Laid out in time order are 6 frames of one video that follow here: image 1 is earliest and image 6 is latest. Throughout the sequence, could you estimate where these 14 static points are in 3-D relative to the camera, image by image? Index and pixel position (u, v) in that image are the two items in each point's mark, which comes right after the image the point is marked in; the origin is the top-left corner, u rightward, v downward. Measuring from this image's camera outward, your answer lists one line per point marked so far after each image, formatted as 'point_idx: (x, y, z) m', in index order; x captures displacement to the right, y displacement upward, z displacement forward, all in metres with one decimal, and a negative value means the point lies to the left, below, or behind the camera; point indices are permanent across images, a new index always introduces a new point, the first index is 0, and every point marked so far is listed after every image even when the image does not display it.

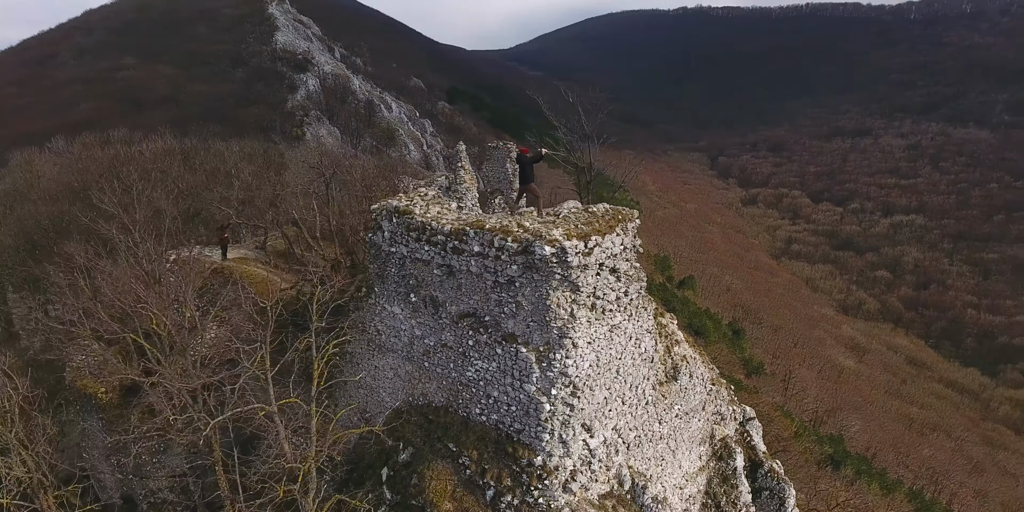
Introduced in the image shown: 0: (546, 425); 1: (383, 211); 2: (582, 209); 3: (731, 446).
0: (+0.3, -1.6, +6.0) m
1: (-1.4, +0.5, +6.9) m
2: (+0.7, +0.4, +6.2) m
3: (+3.0, -2.6, +8.8) m
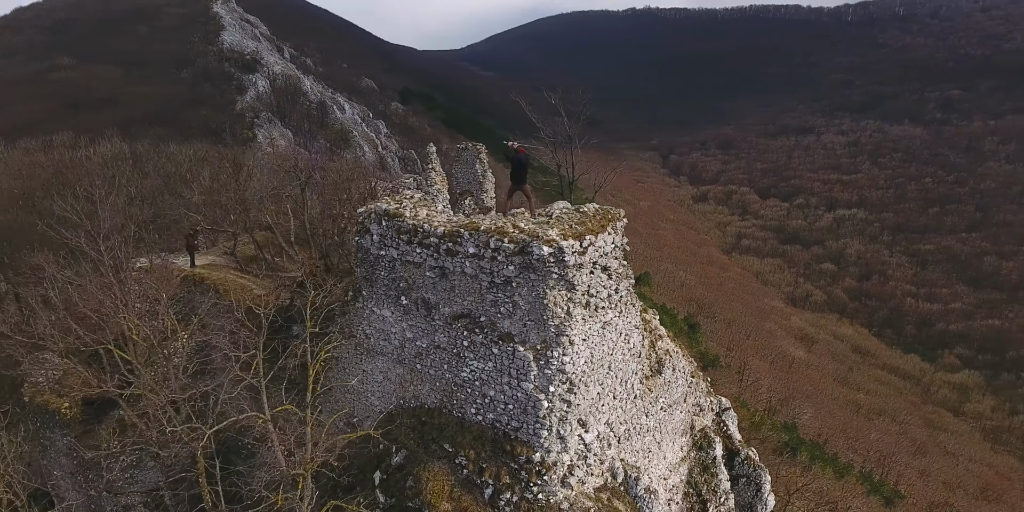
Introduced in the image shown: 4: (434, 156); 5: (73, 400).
0: (+0.3, -1.6, +6.1) m
1: (-1.5, +0.4, +6.9) m
2: (+0.6, +0.5, +6.3) m
3: (+2.8, -2.5, +9.1) m
4: (-1.7, +2.2, +14.4) m
5: (-6.8, -2.2, +10.0) m
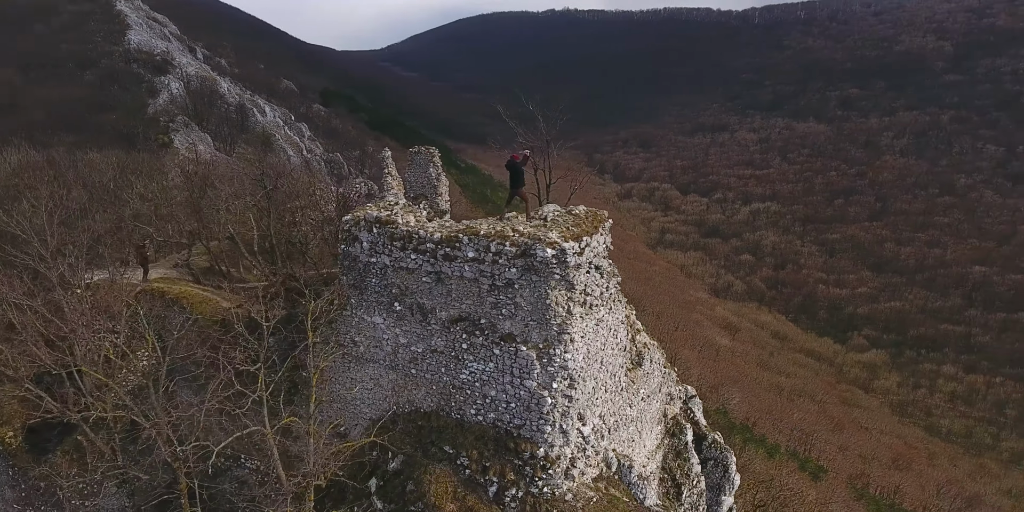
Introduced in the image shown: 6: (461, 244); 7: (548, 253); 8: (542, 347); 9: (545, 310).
0: (+0.4, -1.6, +6.3) m
1: (-1.6, +0.4, +6.9) m
2: (+0.5, +0.4, +6.6) m
3: (+2.5, -2.5, +9.6) m
4: (-2.7, +2.1, +14.3) m
5: (-7.1, -2.5, +9.4) m
6: (-0.5, +0.1, +6.2) m
7: (+0.3, 0.0, +5.8) m
8: (+0.3, -0.9, +6.2) m
9: (+0.3, -0.5, +6.1) m
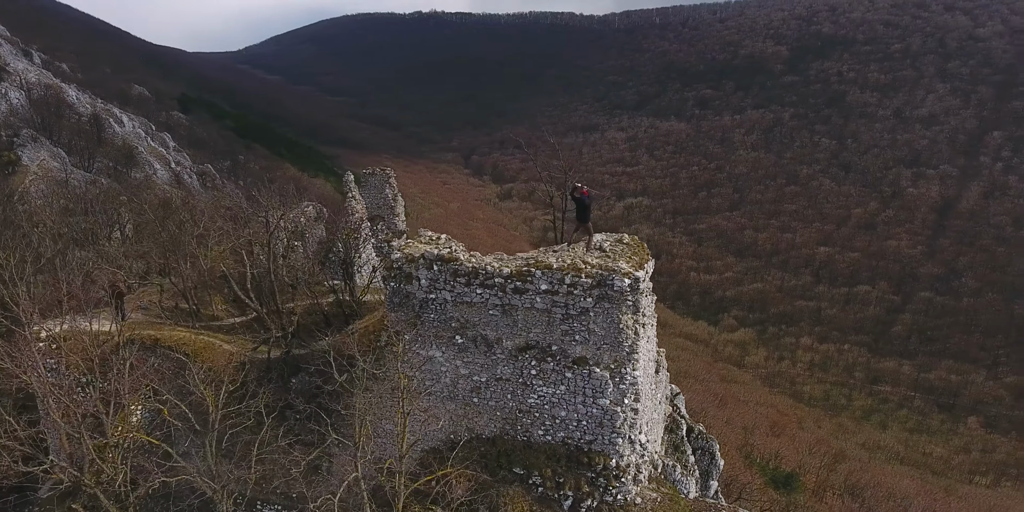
0: (+1.1, -1.9, +6.9) m
1: (-1.0, -0.1, +7.1) m
2: (+1.1, +0.2, +7.2) m
3: (+2.7, -2.7, +10.5) m
4: (-3.5, +1.5, +14.2) m
5: (-6.7, -3.2, +8.6) m
6: (+0.2, -0.2, +6.7) m
7: (+1.1, -0.3, +6.4) m
8: (+1.0, -1.2, +6.7) m
9: (+1.1, -0.8, +6.6) m
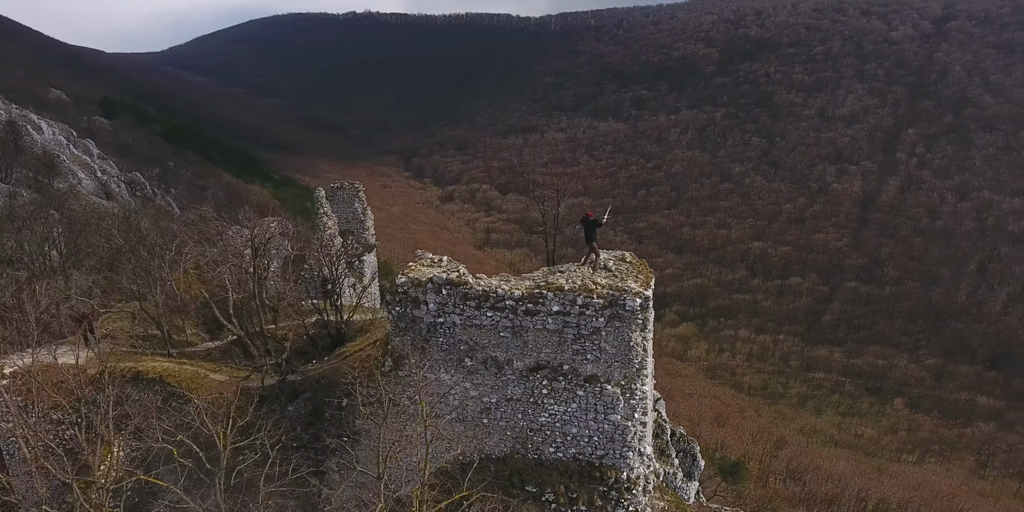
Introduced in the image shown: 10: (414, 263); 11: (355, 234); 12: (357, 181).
0: (+1.3, -2.1, +7.1) m
1: (-0.9, -0.3, +7.1) m
2: (+1.2, 0.0, +7.4) m
3: (+2.5, -2.8, +10.8) m
4: (-4.1, +1.2, +14.0) m
5: (-6.7, -3.6, +8.0) m
6: (+0.3, -0.5, +6.8) m
7: (+1.3, -0.5, +6.6) m
8: (+1.2, -1.4, +6.9) m
9: (+1.2, -1.0, +6.8) m
10: (-1.2, -0.1, +7.6) m
11: (-3.7, +0.5, +15.1) m
12: (-3.6, +1.8, +14.8) m
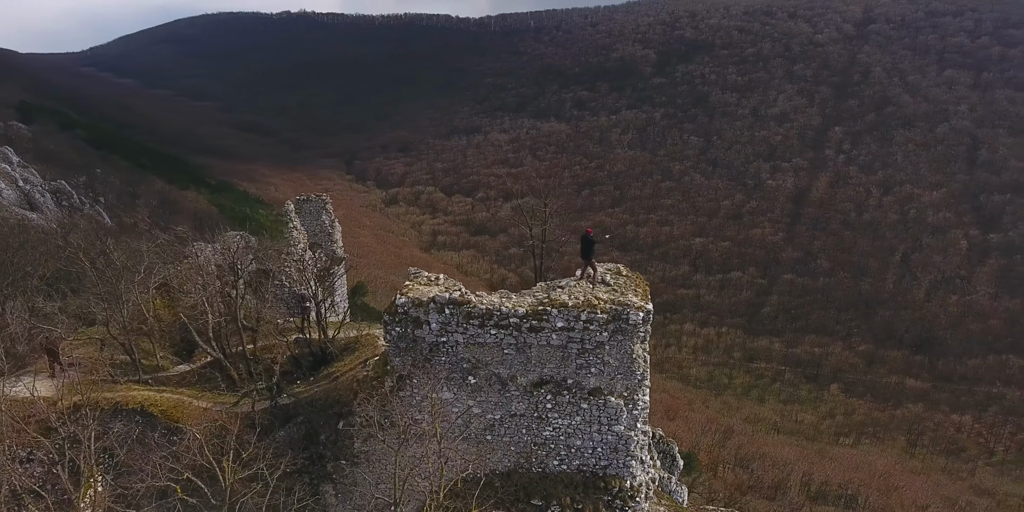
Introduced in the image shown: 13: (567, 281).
0: (+1.3, -2.2, +7.3) m
1: (-0.9, -0.5, +7.1) m
2: (+1.2, -0.2, +7.6) m
3: (+2.3, -3.0, +11.1) m
4: (-4.7, +0.9, +13.7) m
5: (-6.6, -4.0, +7.6) m
6: (+0.4, -0.6, +6.9) m
7: (+1.3, -0.6, +6.8) m
8: (+1.2, -1.5, +7.1) m
9: (+1.3, -1.2, +7.0) m
10: (-1.2, -0.3, +7.6) m
11: (-4.3, +0.2, +14.8) m
12: (-4.3, +1.5, +14.6) m
13: (+0.6, -0.3, +7.4) m
